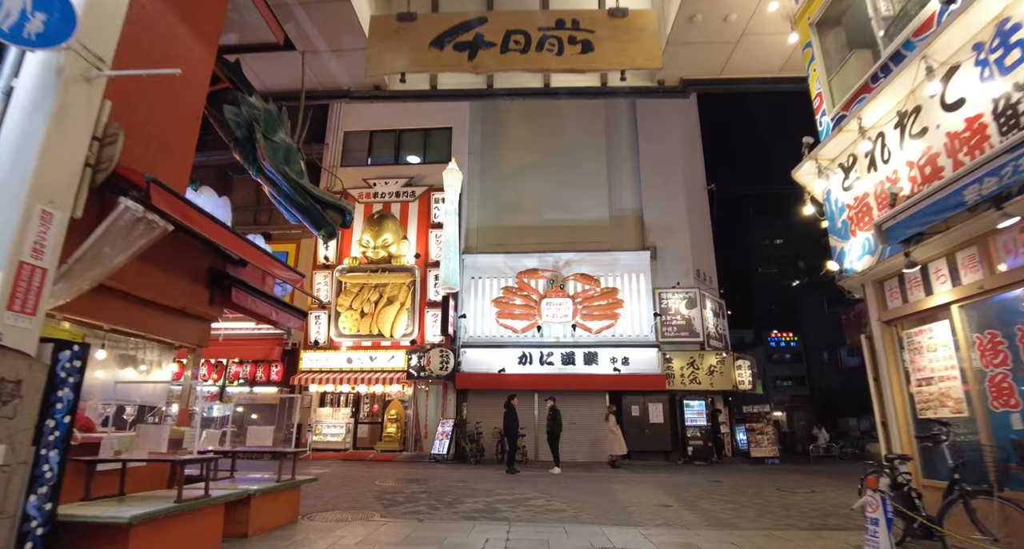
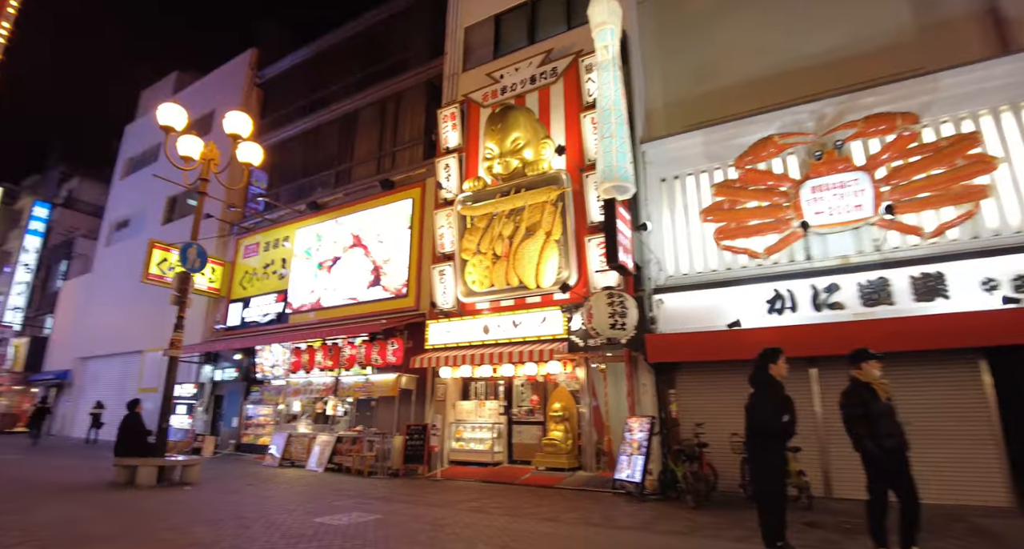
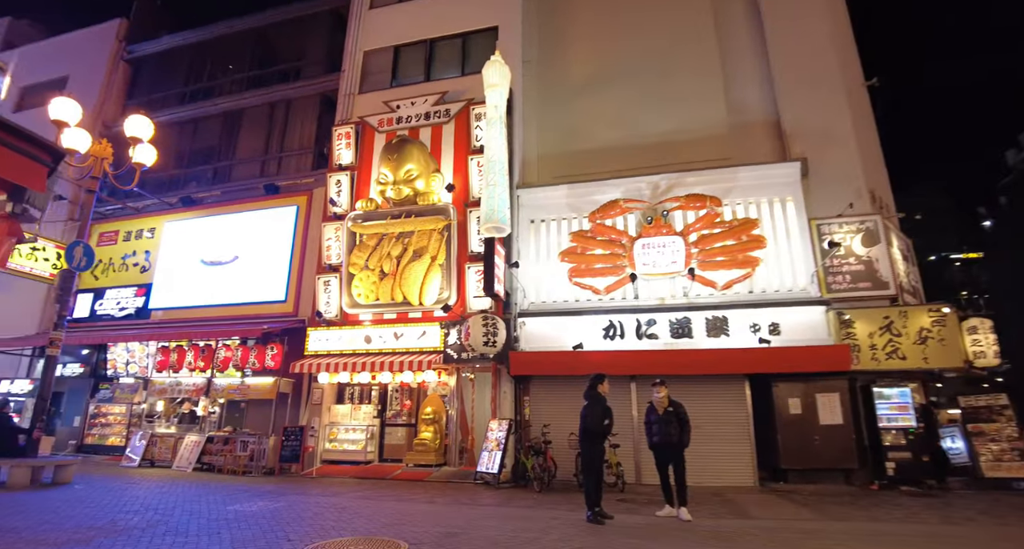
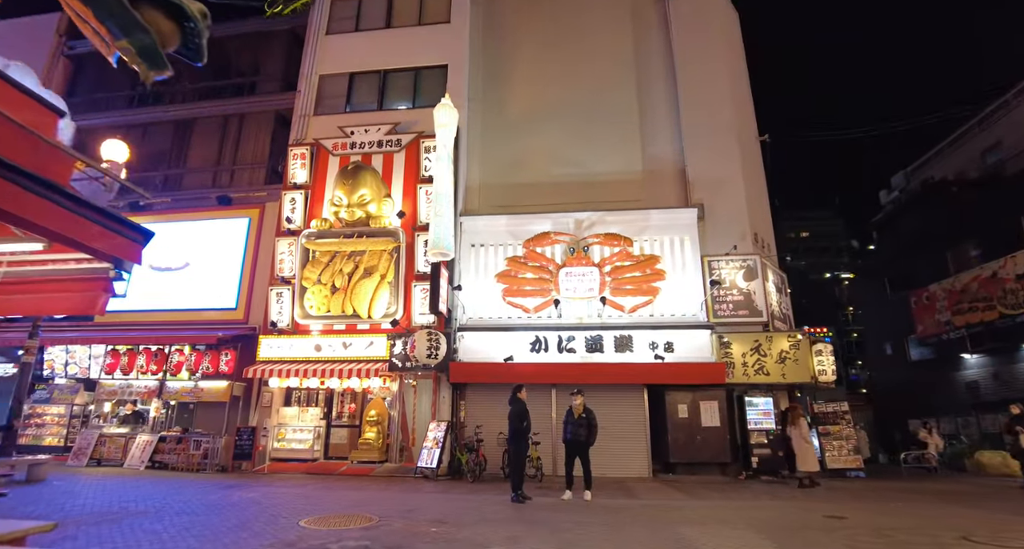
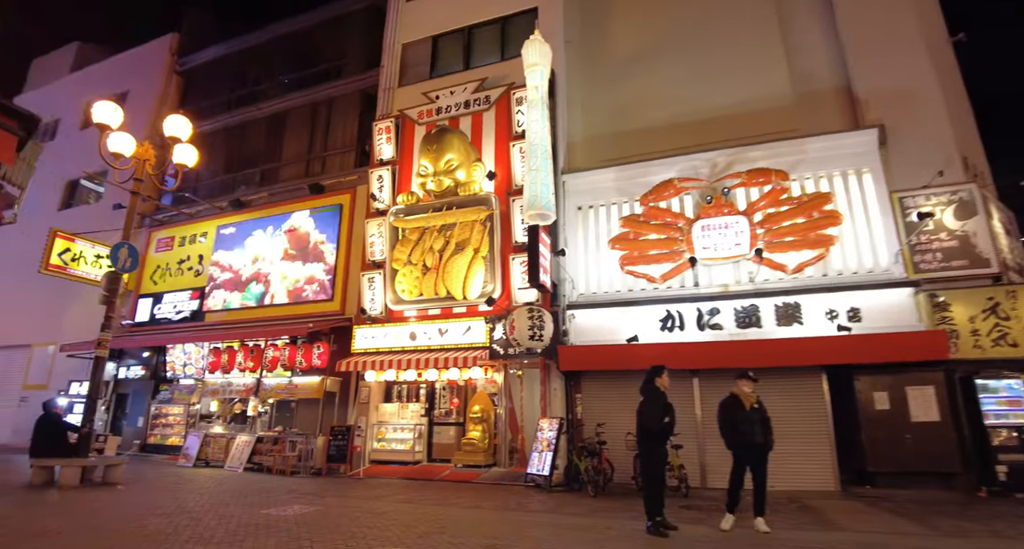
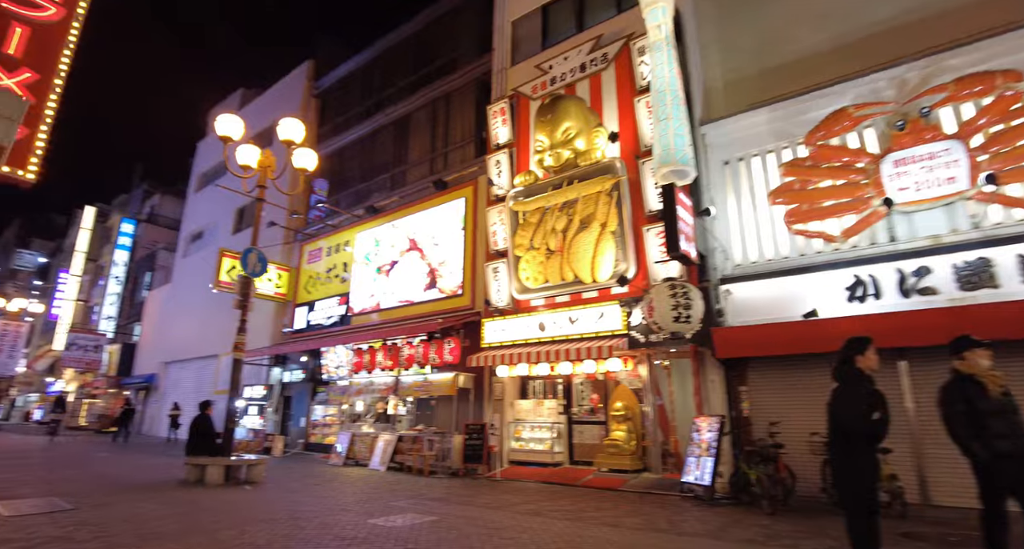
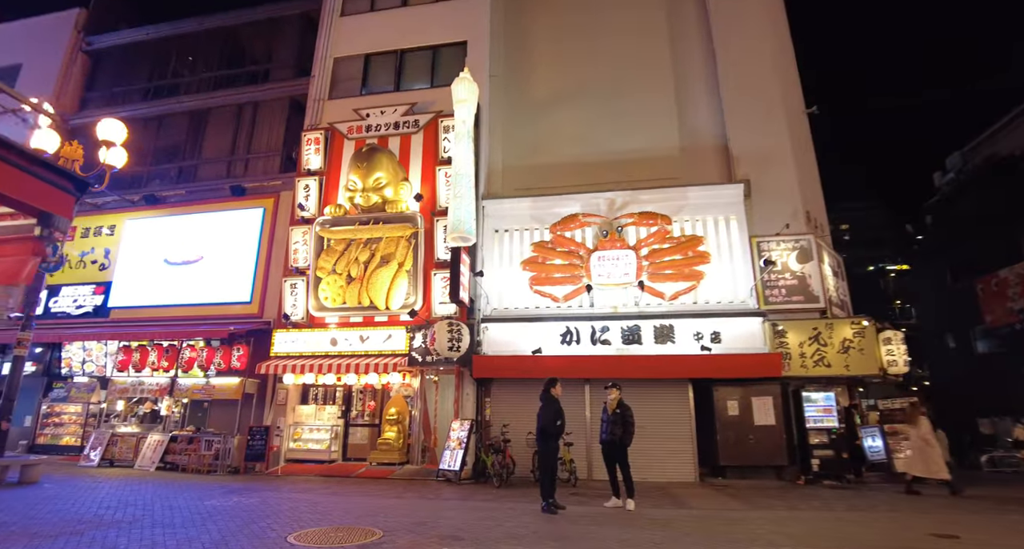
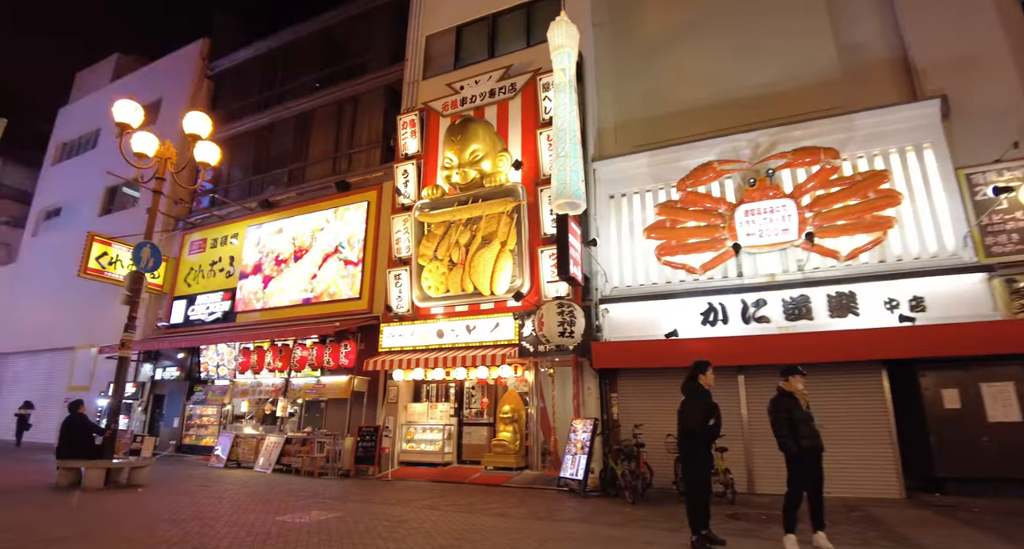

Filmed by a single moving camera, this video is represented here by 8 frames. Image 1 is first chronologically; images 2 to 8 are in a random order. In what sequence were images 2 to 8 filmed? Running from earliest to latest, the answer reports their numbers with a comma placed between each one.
4, 7, 3, 5, 8, 2, 6
